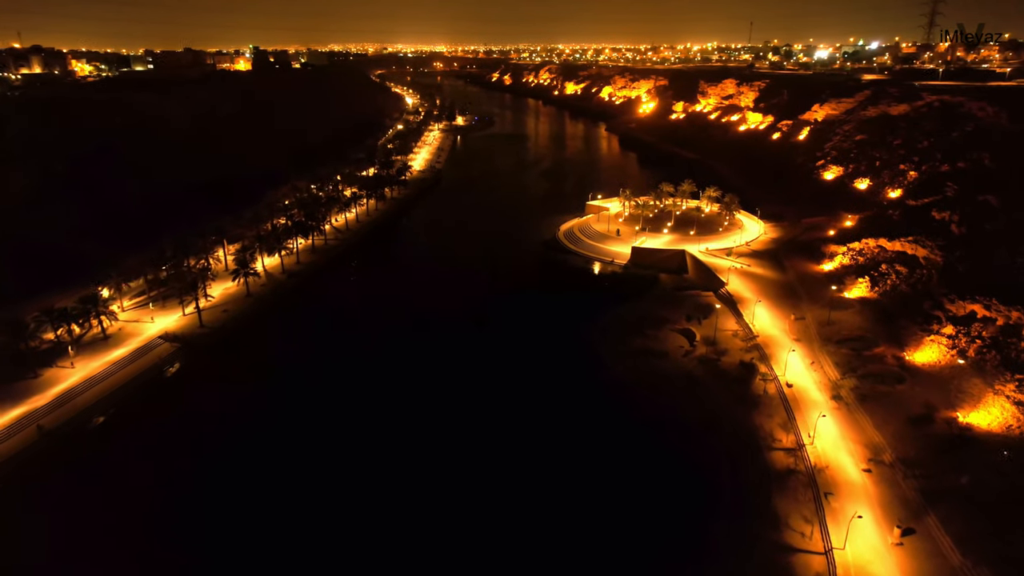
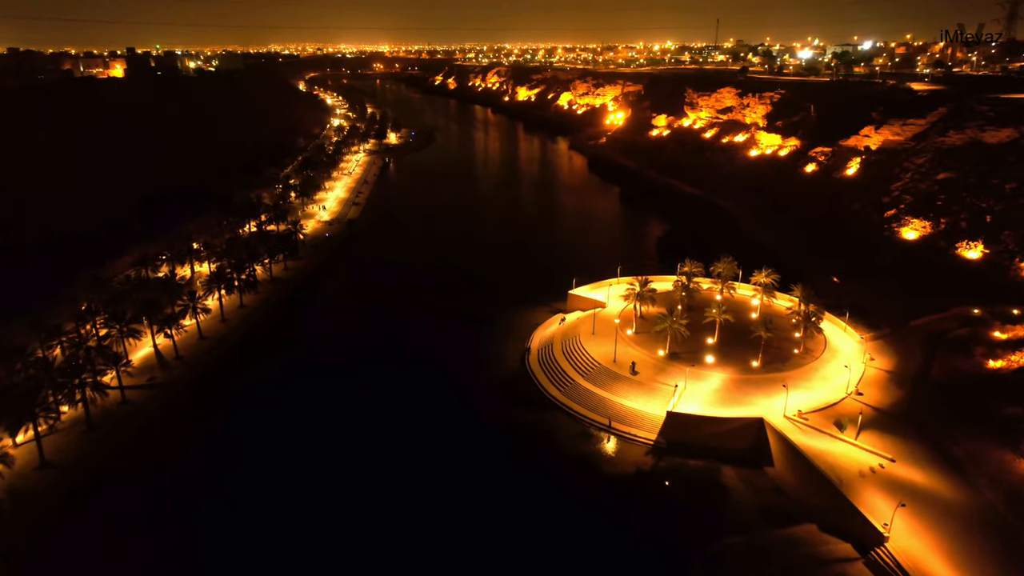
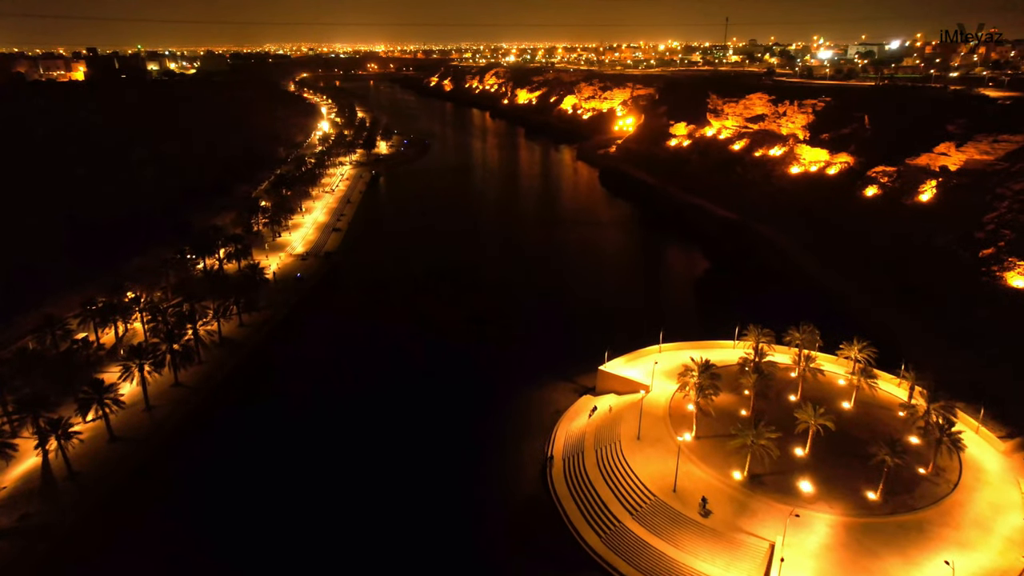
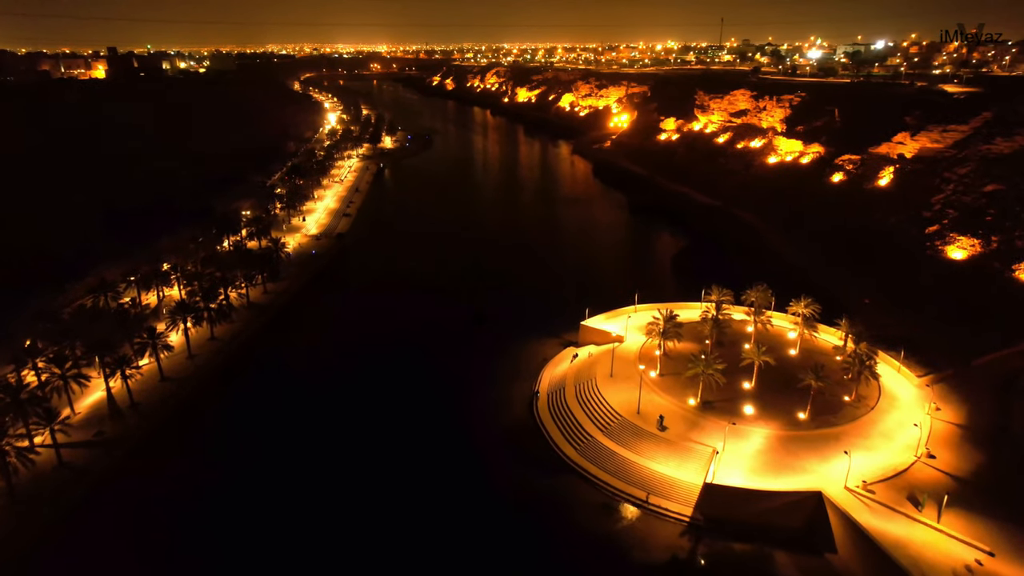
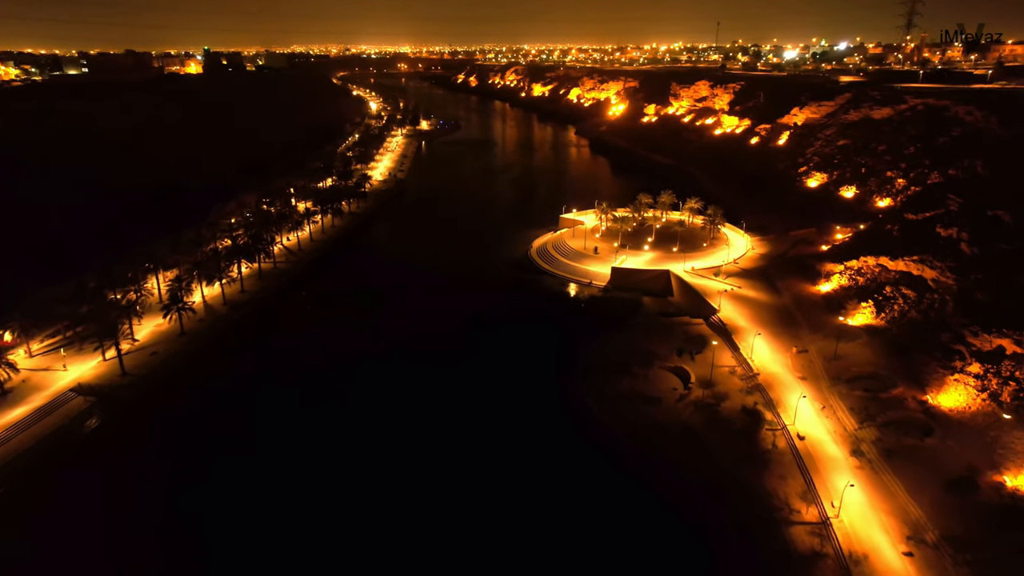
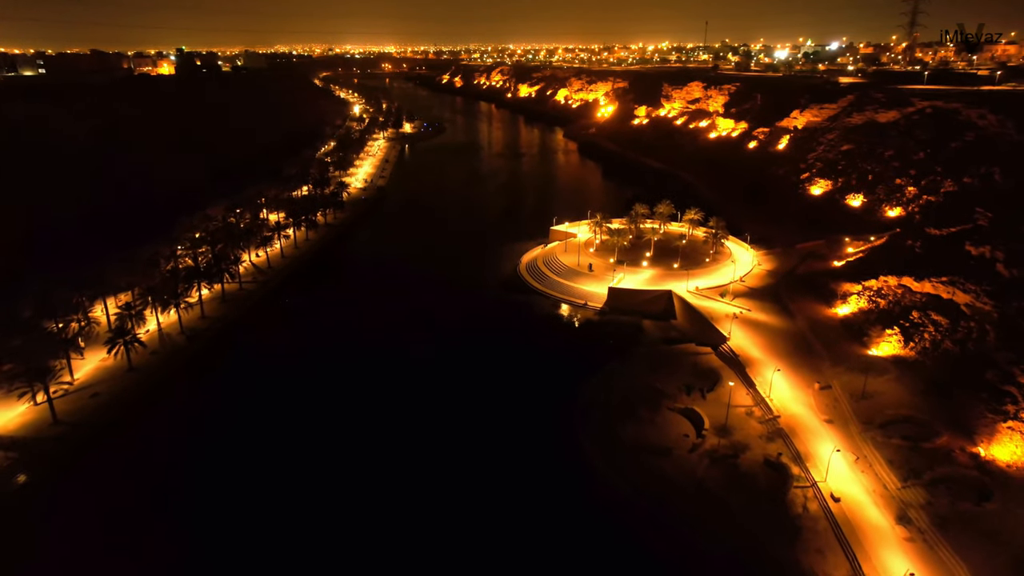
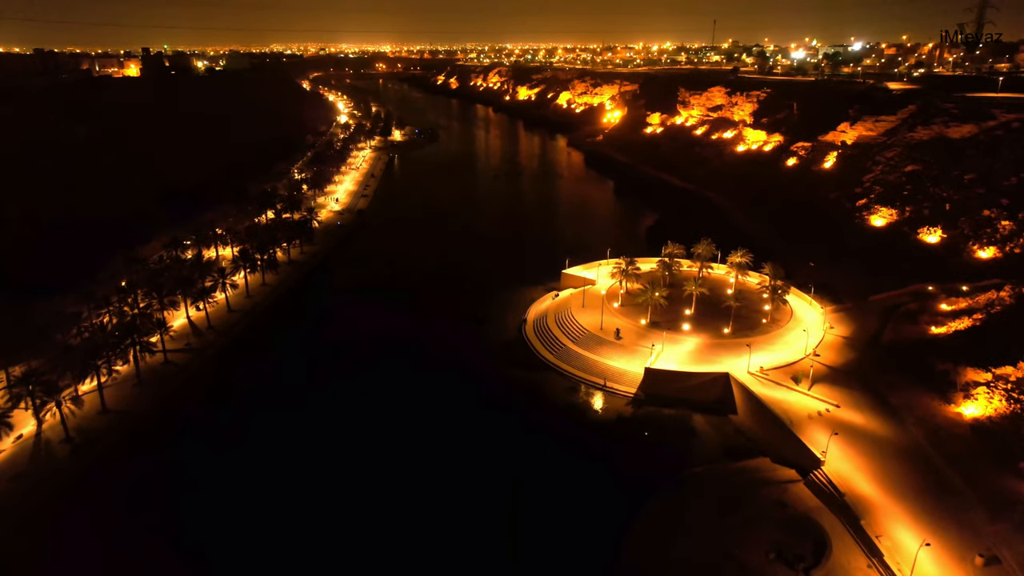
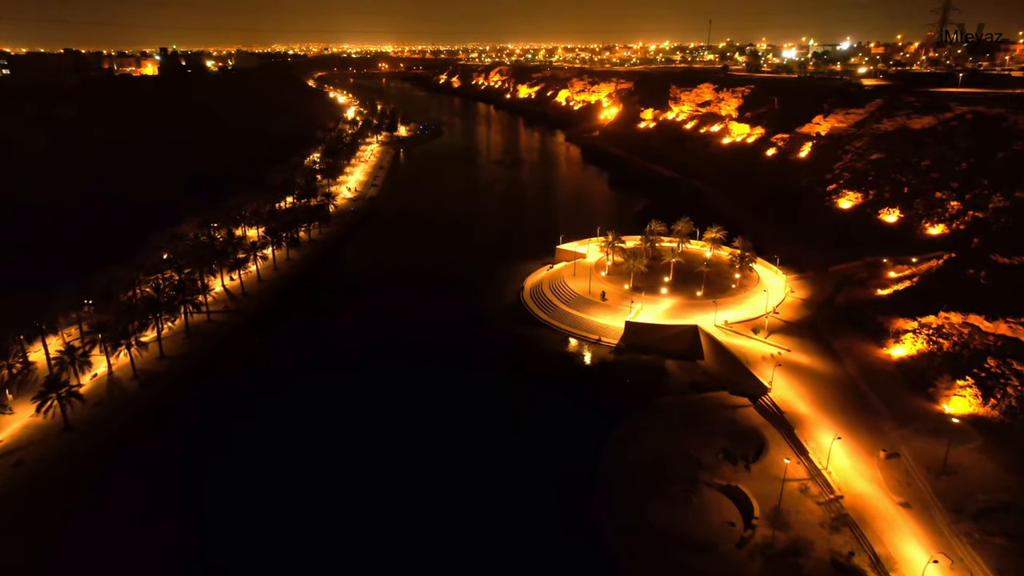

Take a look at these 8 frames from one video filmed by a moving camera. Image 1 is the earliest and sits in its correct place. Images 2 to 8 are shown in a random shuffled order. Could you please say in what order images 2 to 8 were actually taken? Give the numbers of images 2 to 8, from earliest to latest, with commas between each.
5, 6, 8, 7, 2, 4, 3
